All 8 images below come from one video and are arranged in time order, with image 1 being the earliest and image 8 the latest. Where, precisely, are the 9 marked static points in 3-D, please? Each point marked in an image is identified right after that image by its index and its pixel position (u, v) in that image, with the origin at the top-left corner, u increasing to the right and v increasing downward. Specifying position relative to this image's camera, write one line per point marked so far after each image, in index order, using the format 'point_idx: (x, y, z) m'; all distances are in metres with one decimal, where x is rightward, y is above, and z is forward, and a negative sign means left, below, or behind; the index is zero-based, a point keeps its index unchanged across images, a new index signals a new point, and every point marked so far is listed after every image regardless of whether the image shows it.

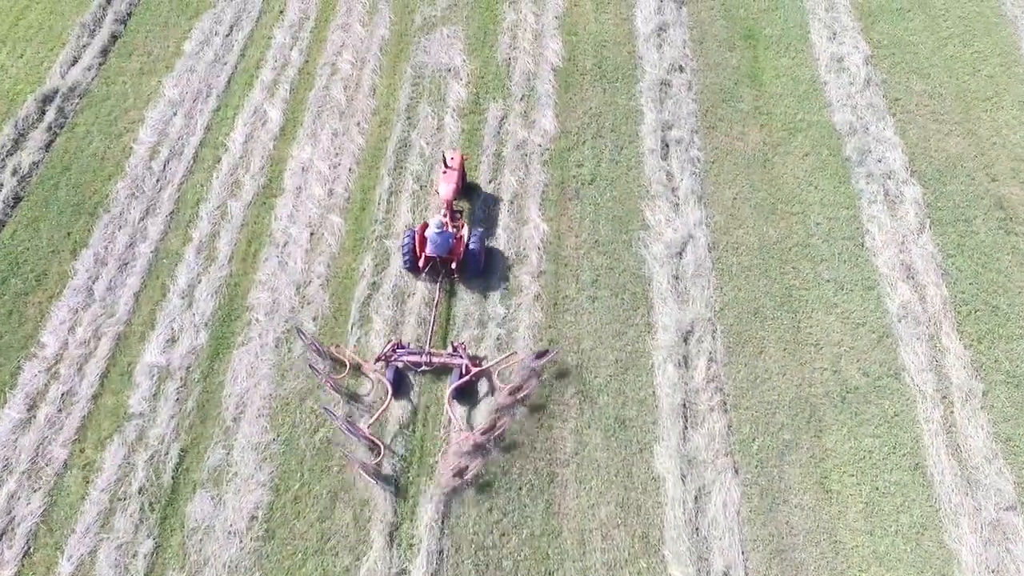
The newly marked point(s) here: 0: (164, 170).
0: (-3.6, +1.2, +12.0) m
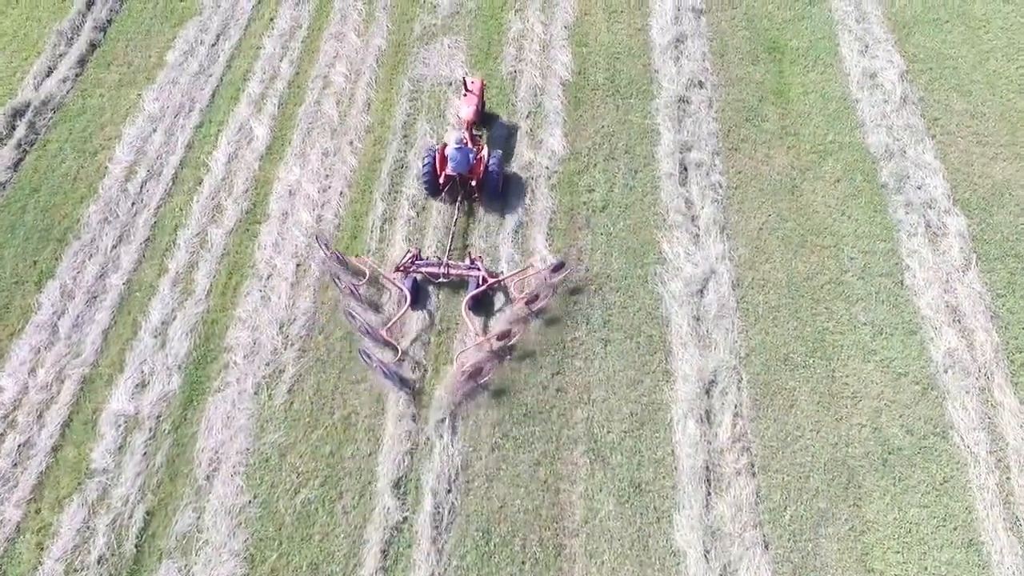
0: (-3.5, +0.9, +11.1) m
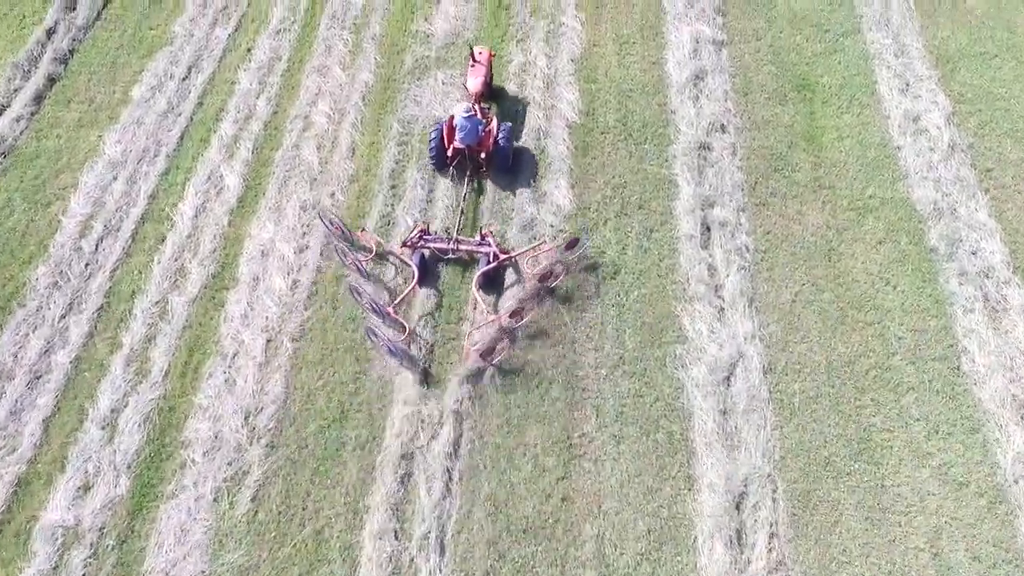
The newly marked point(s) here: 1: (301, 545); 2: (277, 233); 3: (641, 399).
0: (-3.5, +0.3, +9.9) m
1: (-1.4, -1.7, +7.7) m
2: (-2.0, +0.5, +9.9) m
3: (+0.9, -0.8, +8.2) m
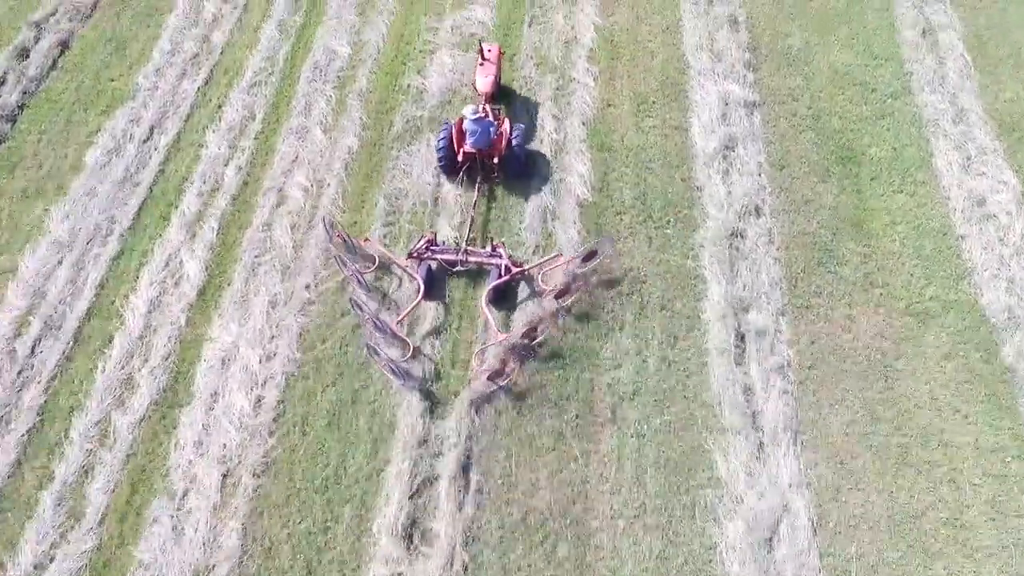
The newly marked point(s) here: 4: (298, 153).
0: (-3.5, -0.5, +8.6) m
1: (-1.4, -2.5, +6.3) m
2: (-2.0, -0.3, +8.5) m
3: (+0.9, -1.6, +6.9) m
4: (-1.8, +1.2, +10.2) m
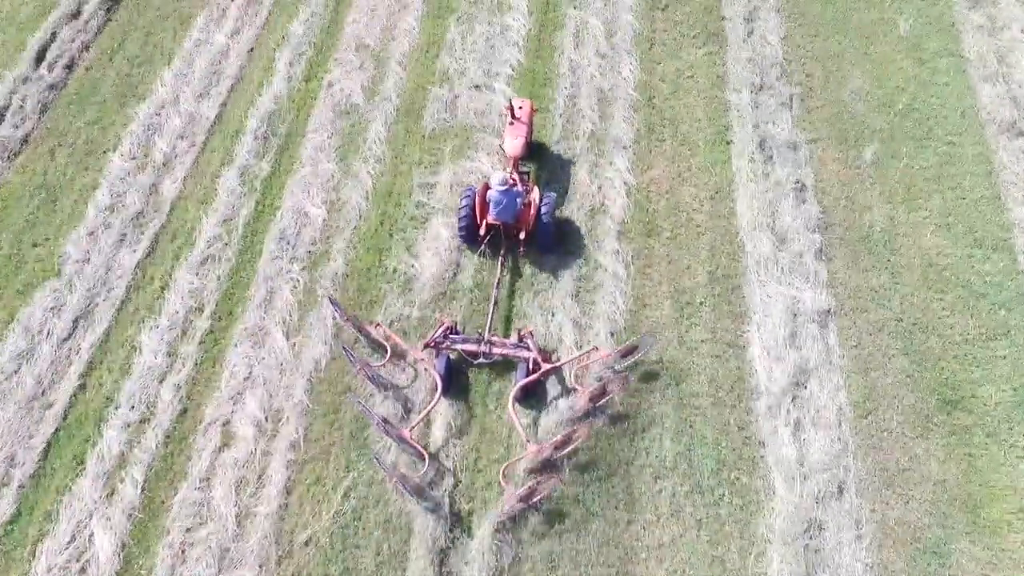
0: (-3.5, -2.2, +6.5) m
1: (-1.4, -4.2, +4.2) m
2: (-1.9, -2.1, +6.4) m
3: (+0.9, -3.4, +4.7) m
4: (-1.8, -0.6, +8.1) m
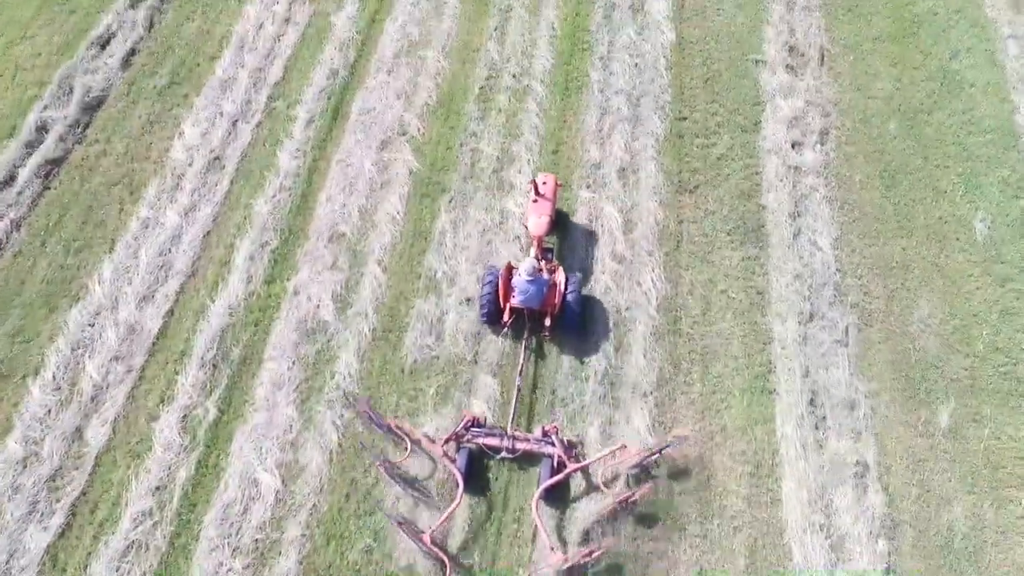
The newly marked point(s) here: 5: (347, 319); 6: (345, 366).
0: (-3.6, -4.0, +4.9) m
1: (-1.6, -6.1, +2.6) m
2: (-2.1, -3.9, +4.8) m
3: (+0.7, -5.3, +3.1) m
4: (-1.9, -2.4, +6.4) m
5: (-1.2, -0.2, +8.6) m
6: (-1.2, -0.5, +8.3) m
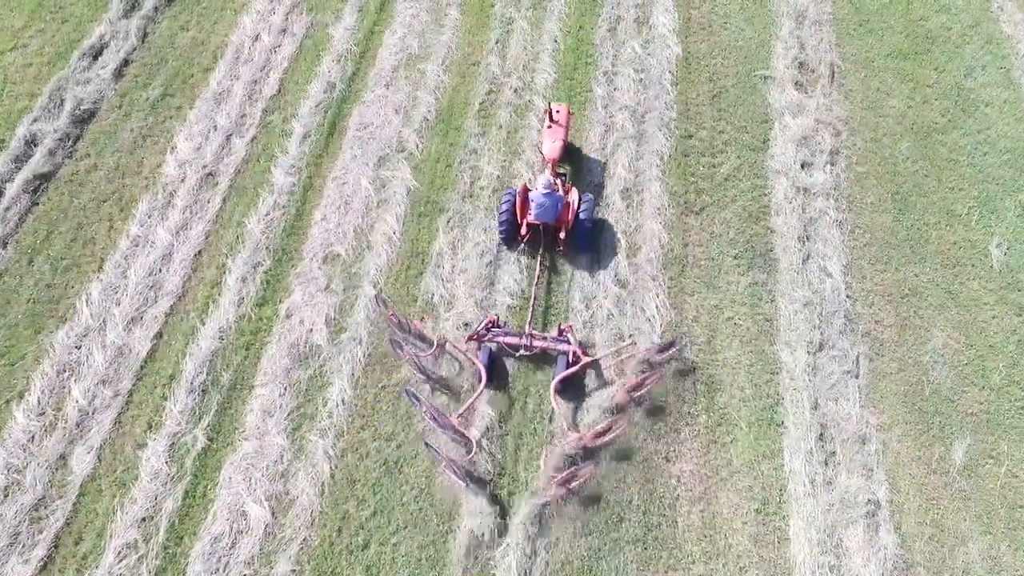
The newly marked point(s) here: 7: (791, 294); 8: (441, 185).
0: (-3.6, -4.2, +4.6) m
1: (-1.7, -6.2, +2.3) m
2: (-2.1, -4.1, +4.5) m
3: (+0.7, -5.4, +2.8) m
4: (-1.9, -2.6, +6.2) m
5: (-1.2, -0.4, +8.3) m
6: (-1.2, -0.7, +8.0) m
7: (+2.0, 0.0, +8.3) m
8: (-0.6, +0.8, +9.4) m
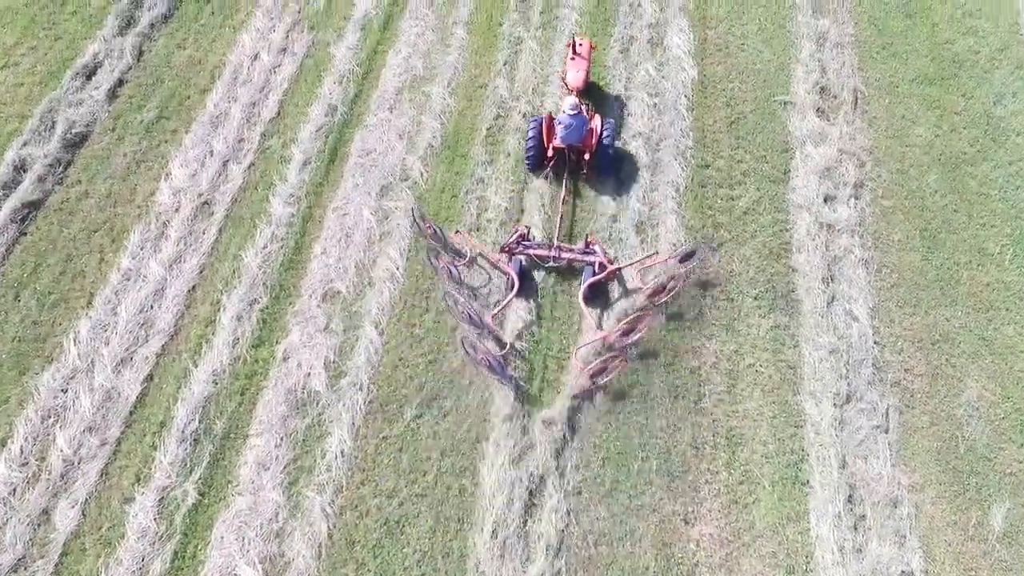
0: (-3.6, -4.5, +4.2) m
1: (-1.6, -6.5, +1.9) m
2: (-2.1, -4.4, +4.1) m
3: (+0.7, -5.7, +2.4) m
4: (-1.8, -2.8, +5.7) m
5: (-1.1, -0.7, +7.9) m
6: (-1.1, -1.0, +7.6) m
7: (+2.0, -0.3, +7.9) m
8: (-0.5, +0.5, +9.0) m
